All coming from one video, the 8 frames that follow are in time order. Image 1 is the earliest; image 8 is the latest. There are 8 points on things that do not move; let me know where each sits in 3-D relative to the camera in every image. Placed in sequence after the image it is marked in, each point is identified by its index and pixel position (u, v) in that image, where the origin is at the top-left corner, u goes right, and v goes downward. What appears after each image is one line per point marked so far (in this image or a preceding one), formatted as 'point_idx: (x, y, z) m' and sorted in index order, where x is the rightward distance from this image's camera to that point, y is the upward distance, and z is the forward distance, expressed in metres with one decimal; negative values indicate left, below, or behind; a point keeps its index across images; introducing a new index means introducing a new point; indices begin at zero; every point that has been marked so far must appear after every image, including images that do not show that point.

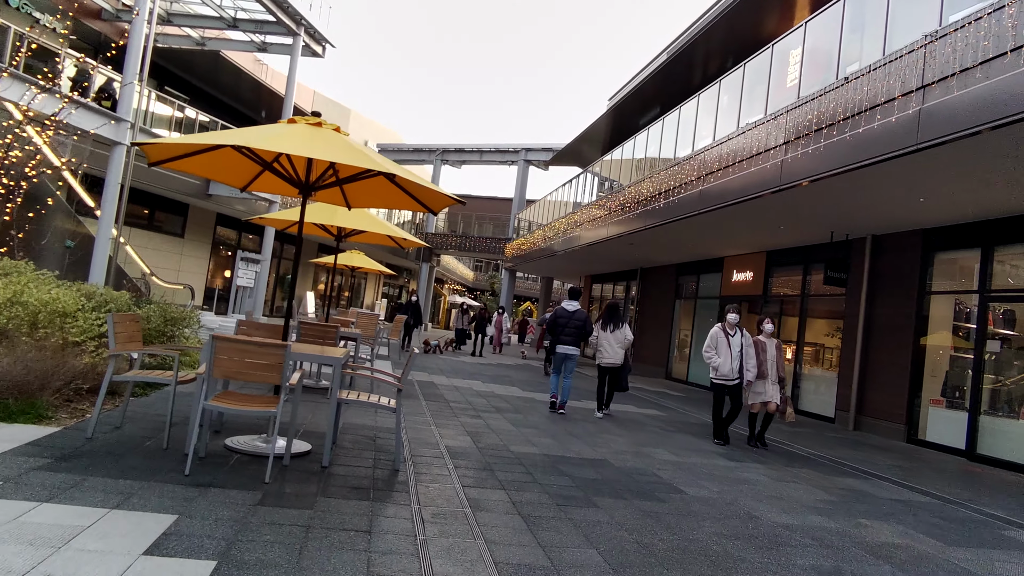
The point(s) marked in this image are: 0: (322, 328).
0: (-1.8, -0.4, +7.0) m
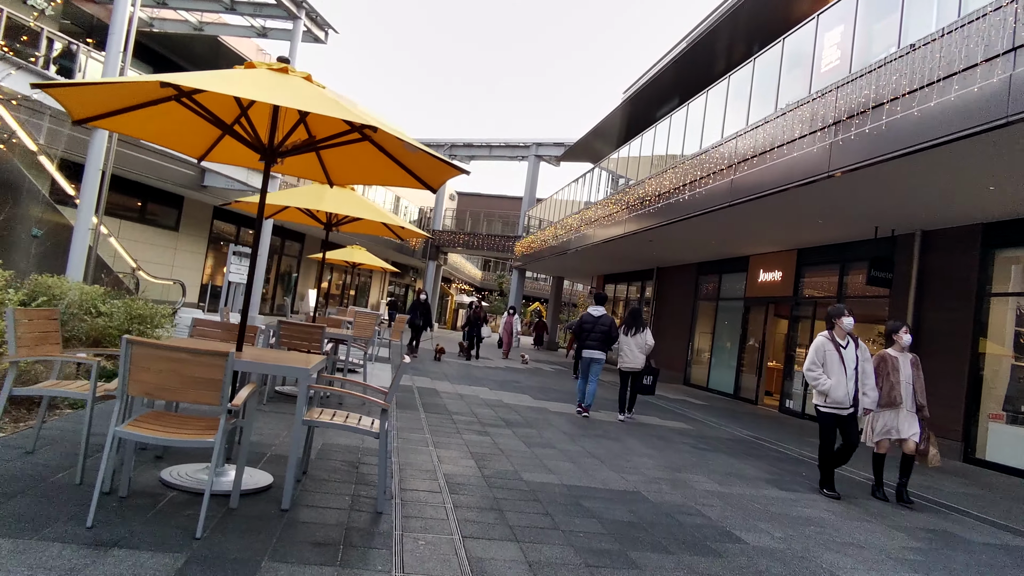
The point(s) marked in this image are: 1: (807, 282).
0: (-1.7, -0.3, +6.1) m
1: (+4.9, +0.1, +12.4) m
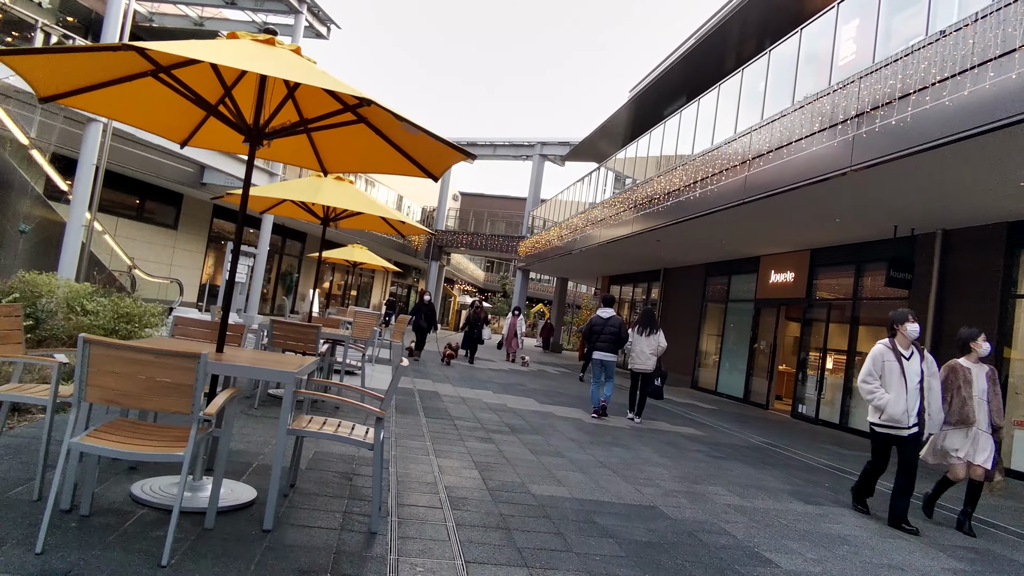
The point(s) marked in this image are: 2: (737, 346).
0: (-1.7, -0.3, +5.7) m
1: (+5.0, +0.1, +12.0) m
2: (+4.4, -1.1, +14.6) m
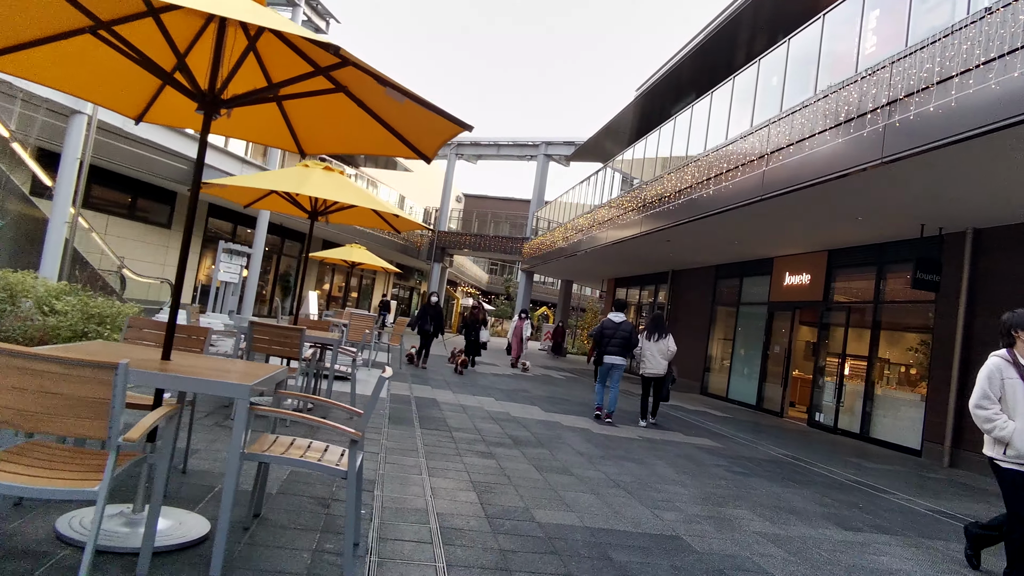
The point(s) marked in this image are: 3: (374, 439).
0: (-1.6, -0.3, +5.2) m
1: (+5.0, 0.0, +11.5) m
2: (+4.5, -1.2, +14.0) m
3: (-0.9, -1.0, +5.1) m
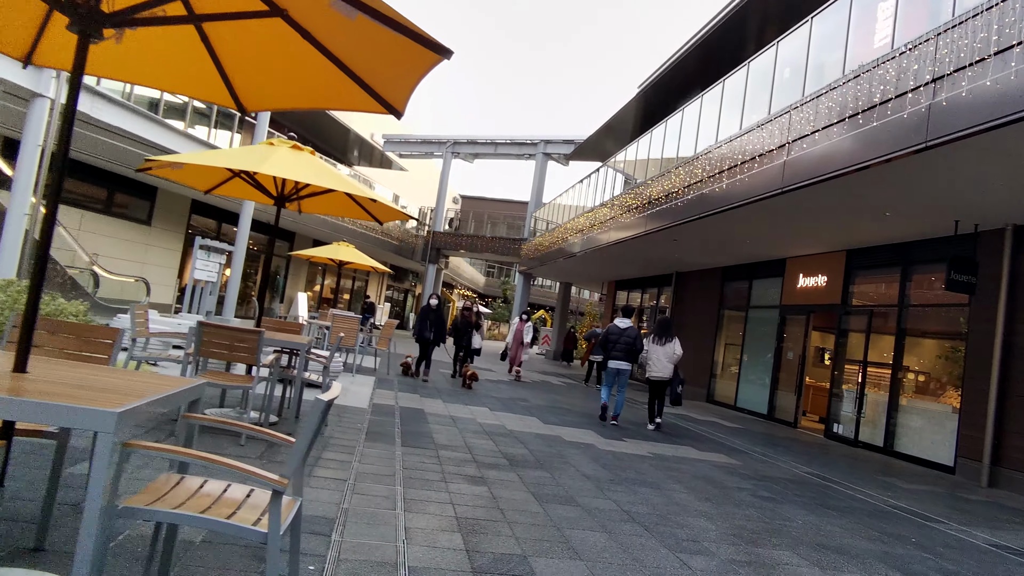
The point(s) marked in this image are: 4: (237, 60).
0: (-1.7, -0.3, +4.5) m
1: (+5.0, 0.0, +10.7) m
2: (+4.4, -1.2, +13.3) m
3: (-1.0, -1.0, +4.3) m
4: (-1.0, +0.8, +2.8) m
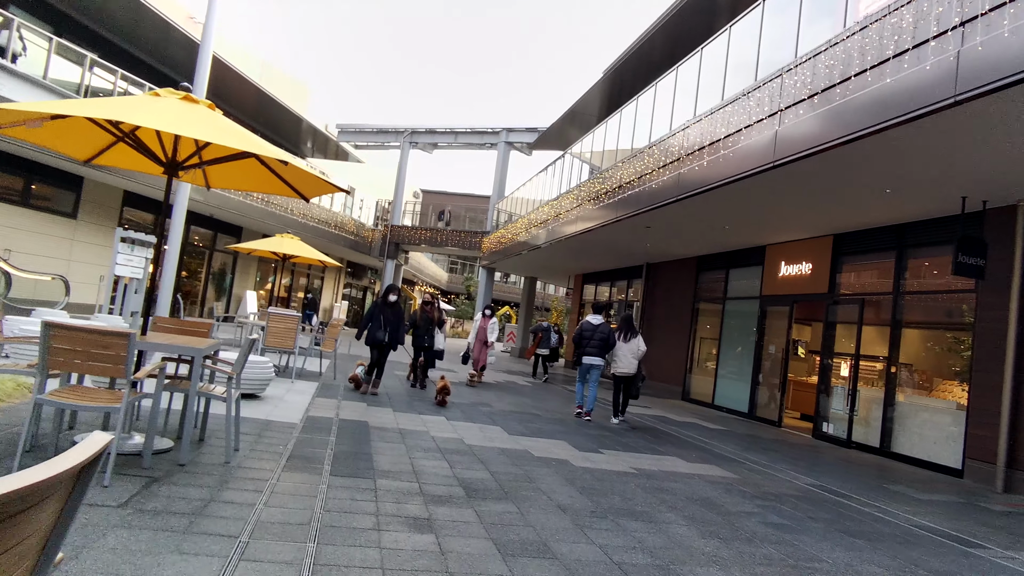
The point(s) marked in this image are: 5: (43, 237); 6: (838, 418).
0: (-1.9, -0.2, +3.4) m
1: (+4.5, +0.2, +9.9) m
2: (+3.8, -1.1, +12.5) m
3: (-1.2, -1.0, +3.3) m
4: (-1.2, +0.9, +1.7) m
5: (-8.6, +0.9, +13.7) m
6: (+4.3, -1.7, +9.7) m
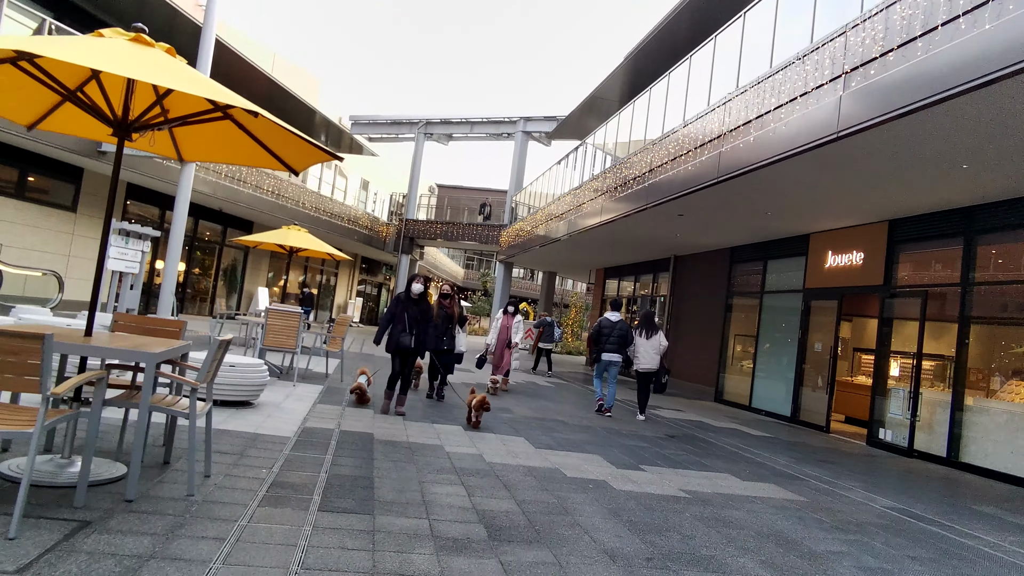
0: (-1.7, -0.2, +2.6) m
1: (+4.7, +0.3, +9.0) m
2: (+4.1, -0.9, +11.5) m
3: (-1.0, -0.9, +2.5) m
4: (-1.1, +0.9, +0.9) m
5: (-8.3, +1.0, +13.1) m
6: (+4.5, -1.6, +8.8) m
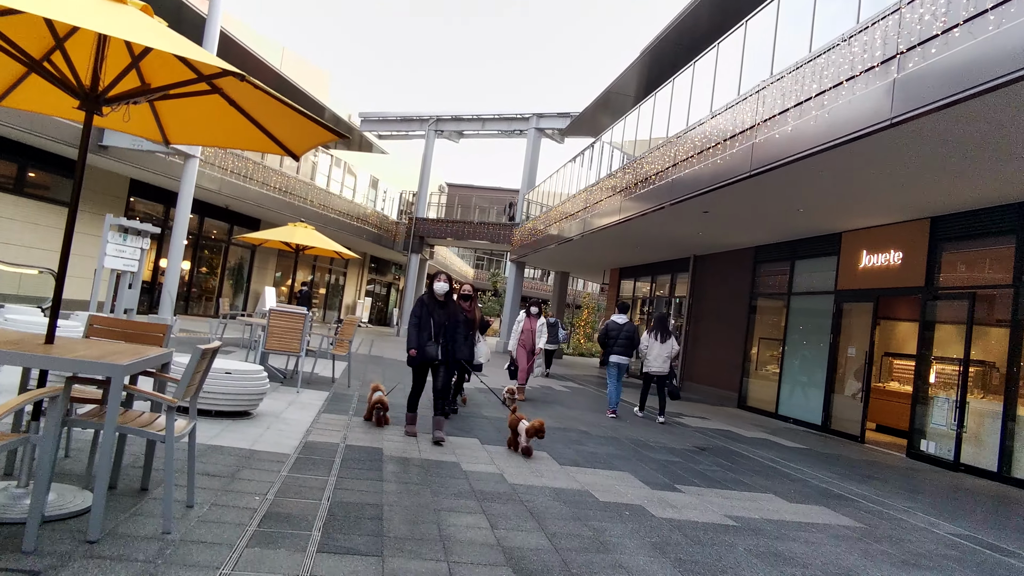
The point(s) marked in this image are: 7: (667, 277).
0: (-1.6, -0.2, +2.1) m
1: (+4.9, +0.2, +8.4) m
2: (+4.3, -1.0, +11.0) m
3: (-0.9, -0.9, +2.0) m
4: (-1.0, +0.9, +0.4) m
5: (-8.0, +1.0, +12.7) m
6: (+4.7, -1.6, +8.3) m
7: (+3.5, +0.2, +17.0) m
